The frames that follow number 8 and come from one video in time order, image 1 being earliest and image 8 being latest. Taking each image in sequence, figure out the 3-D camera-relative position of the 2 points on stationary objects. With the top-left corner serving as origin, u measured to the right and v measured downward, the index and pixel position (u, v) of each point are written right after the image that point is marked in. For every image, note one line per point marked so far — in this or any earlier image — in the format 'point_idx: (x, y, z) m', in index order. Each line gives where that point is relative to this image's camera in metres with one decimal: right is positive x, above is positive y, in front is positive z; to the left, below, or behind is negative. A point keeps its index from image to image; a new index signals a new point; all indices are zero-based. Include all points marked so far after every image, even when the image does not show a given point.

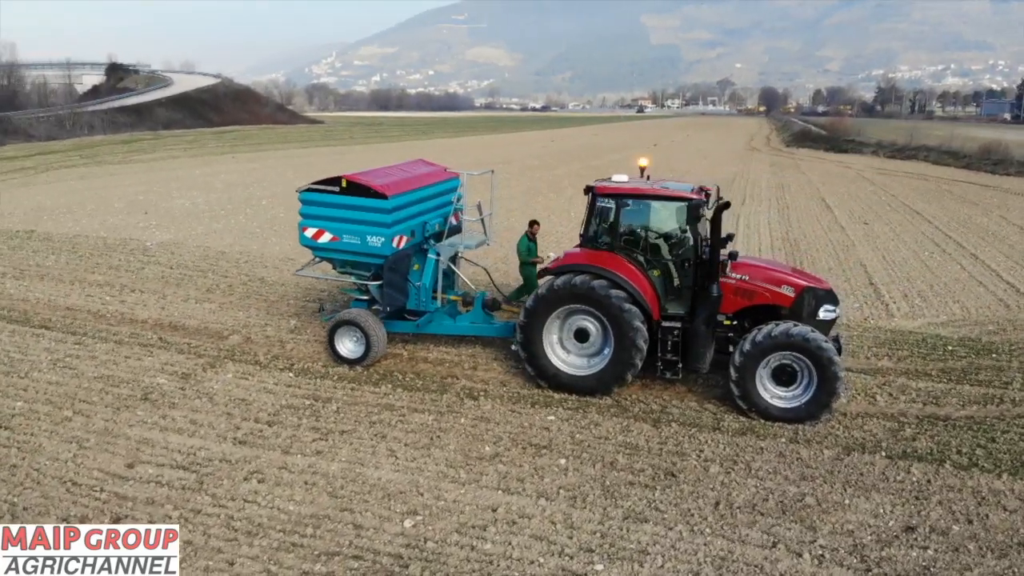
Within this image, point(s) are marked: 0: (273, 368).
0: (-2.3, -0.7, +8.1) m
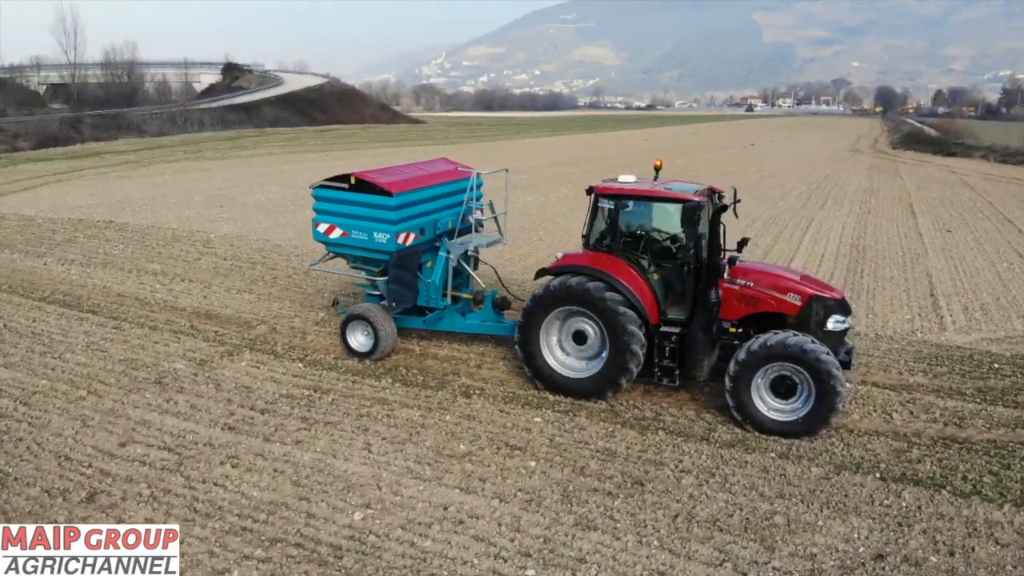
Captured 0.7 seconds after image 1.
0: (-2.2, -0.7, +8.4) m
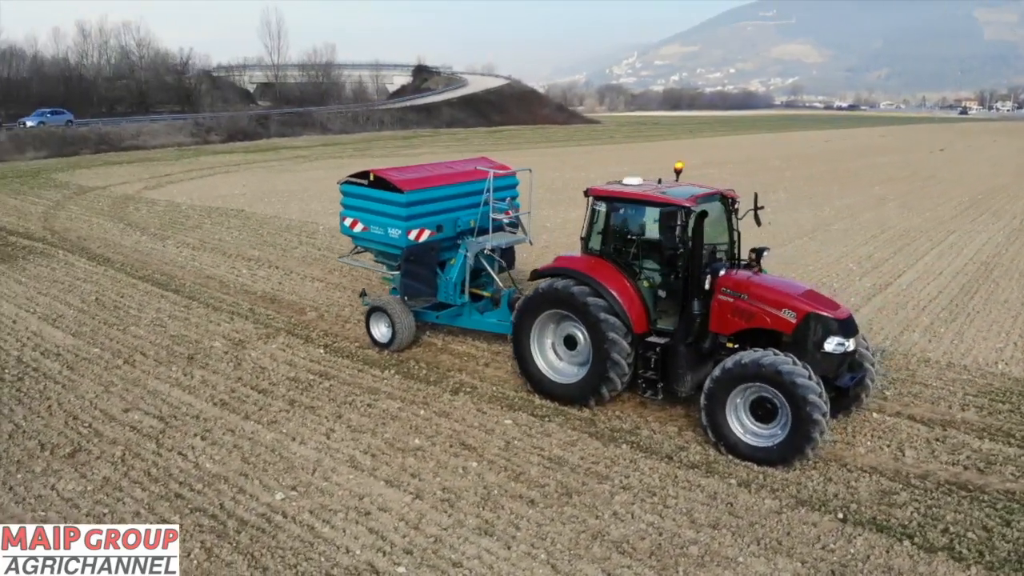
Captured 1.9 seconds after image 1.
0: (-2.0, -0.6, +8.8) m
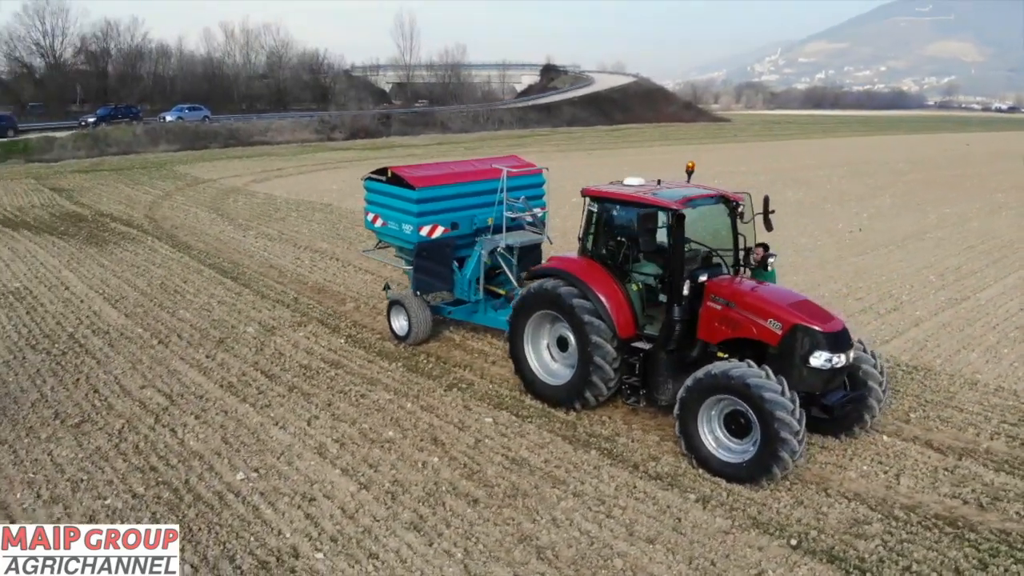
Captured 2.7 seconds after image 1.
0: (-1.8, -0.5, +9.1) m
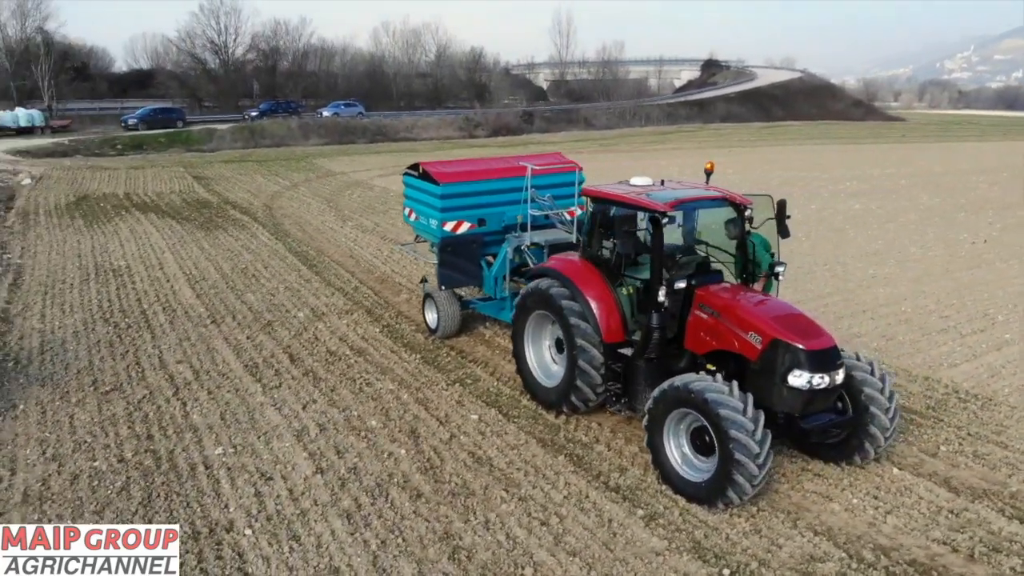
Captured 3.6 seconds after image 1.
0: (-1.5, -0.4, +9.4) m
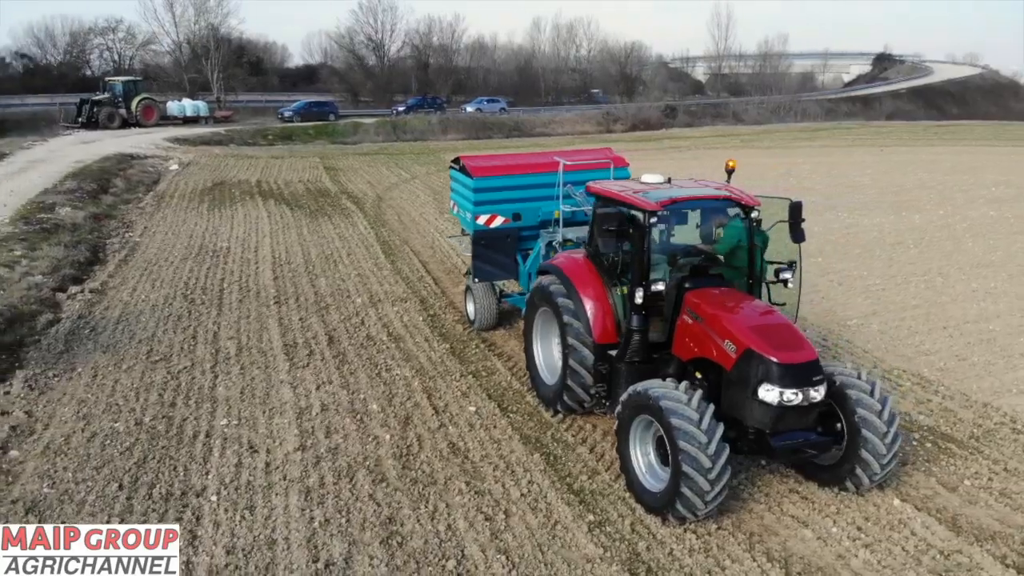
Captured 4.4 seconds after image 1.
0: (-0.9, -0.3, +9.6) m
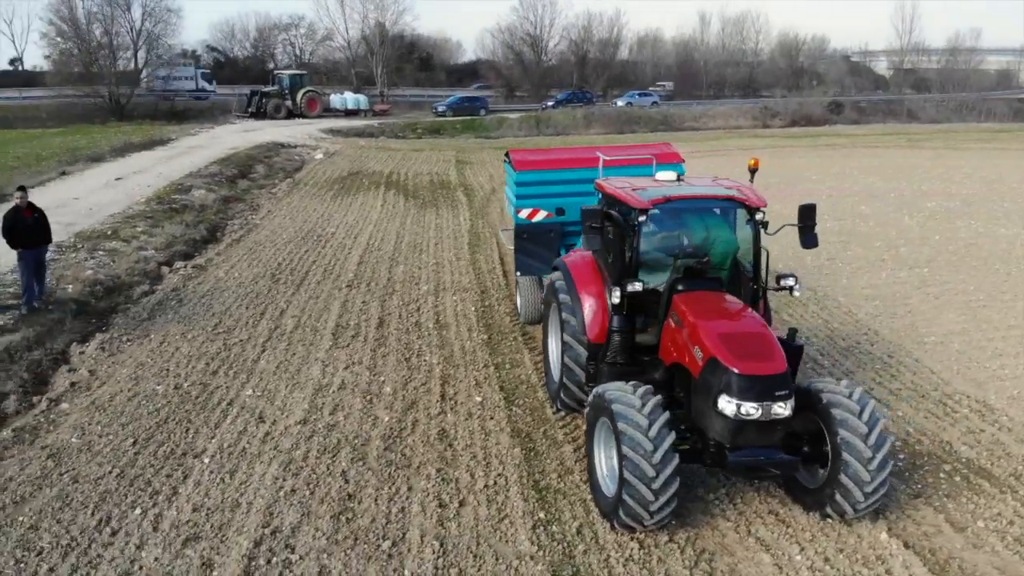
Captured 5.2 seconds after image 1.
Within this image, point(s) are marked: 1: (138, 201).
0: (-0.3, -0.2, +9.7) m
1: (-6.0, +1.4, +13.8) m
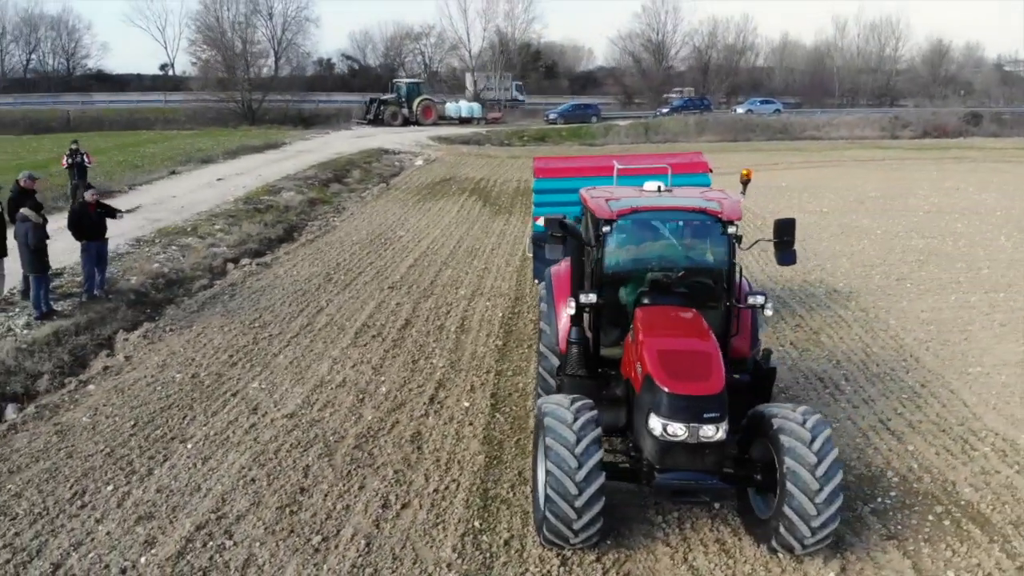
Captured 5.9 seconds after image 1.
0: (+0.1, -0.2, +9.7) m
1: (-4.8, +1.5, +14.7) m
